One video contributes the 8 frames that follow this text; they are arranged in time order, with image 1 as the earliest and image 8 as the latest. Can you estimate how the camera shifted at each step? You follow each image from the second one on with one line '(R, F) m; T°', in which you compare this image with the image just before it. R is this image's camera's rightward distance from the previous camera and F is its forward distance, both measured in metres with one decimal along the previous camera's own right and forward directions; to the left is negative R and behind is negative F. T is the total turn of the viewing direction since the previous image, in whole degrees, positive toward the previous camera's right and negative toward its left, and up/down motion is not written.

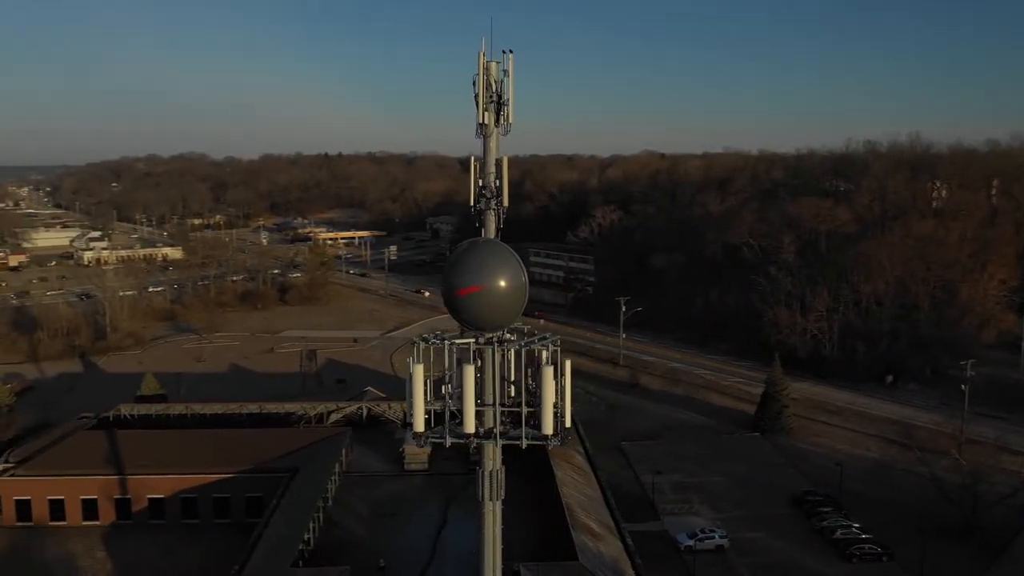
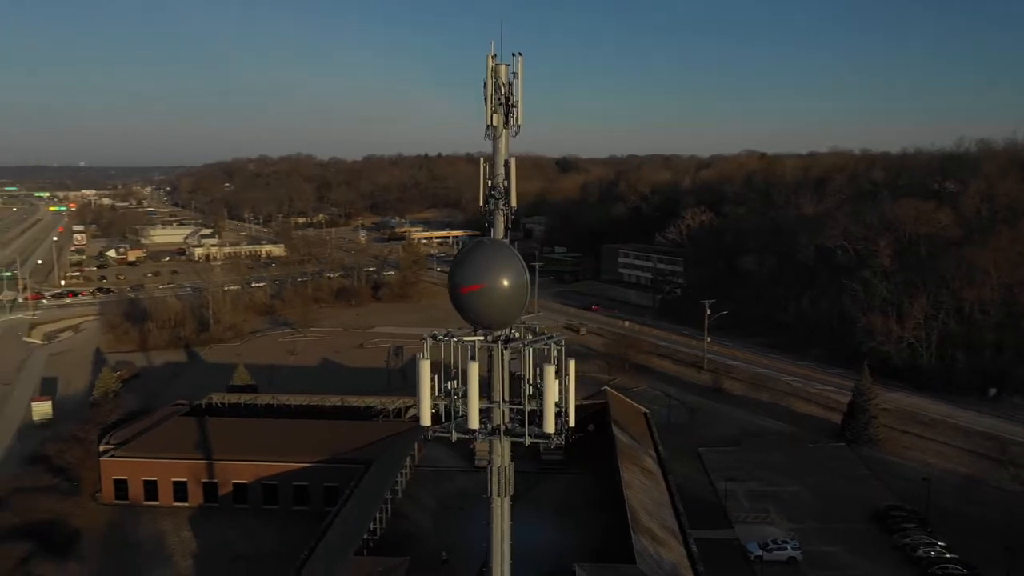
(+0.3, 0.0) m; -7°
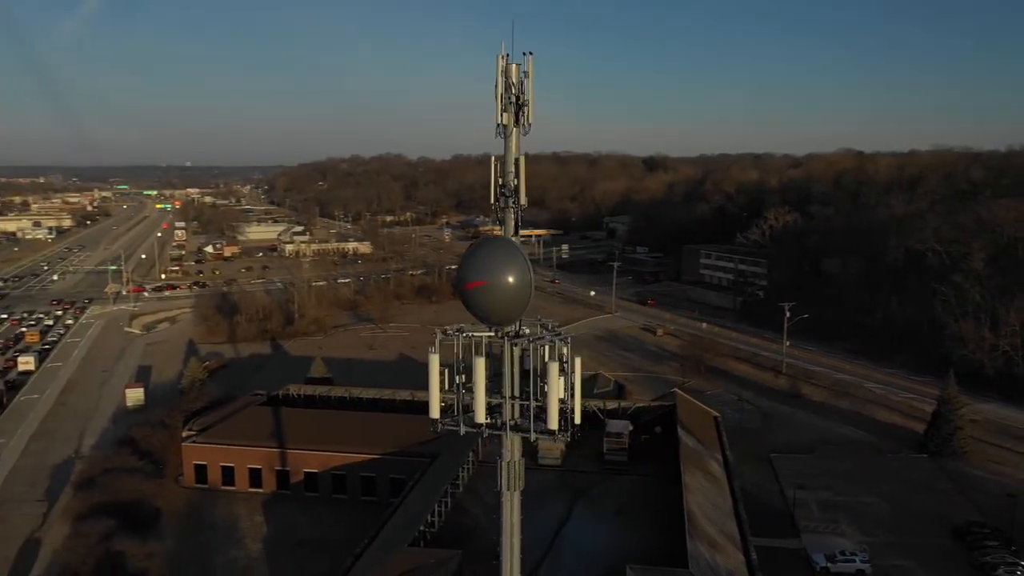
(+0.3, 0.0) m; -6°
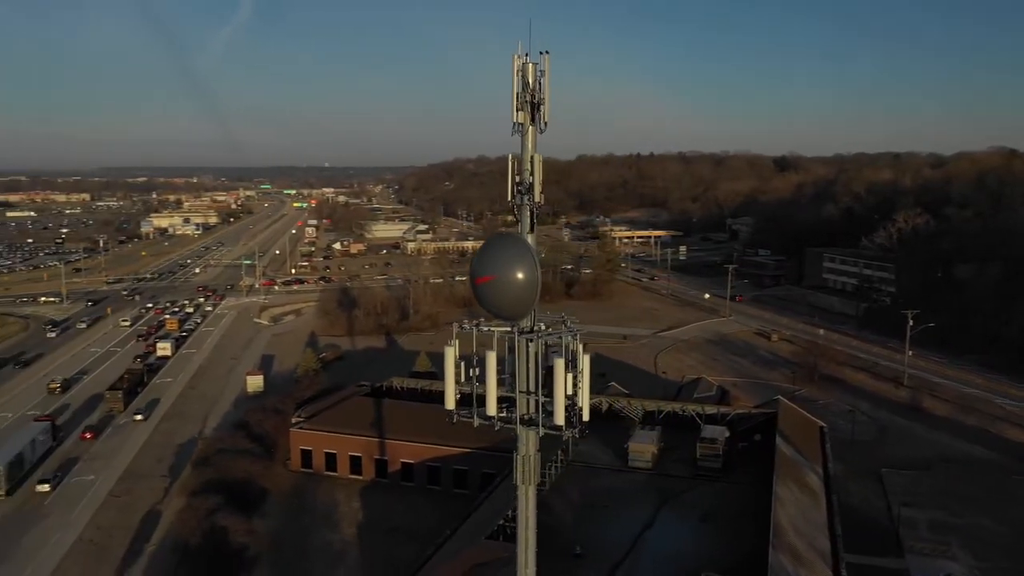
(+0.4, 0.0) m; -9°
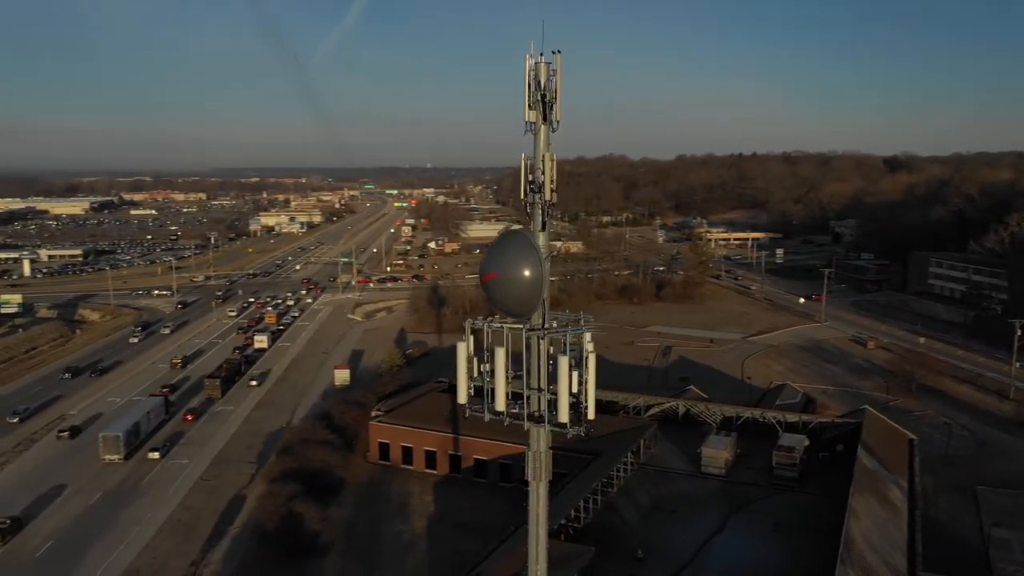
(+0.3, 0.0) m; -7°
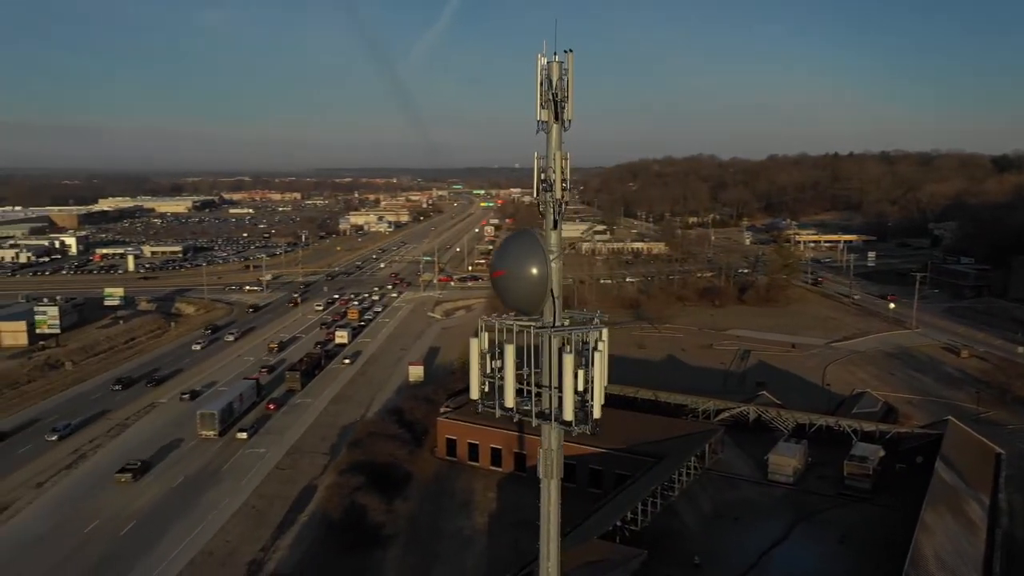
(+0.3, 0.0) m; -6°
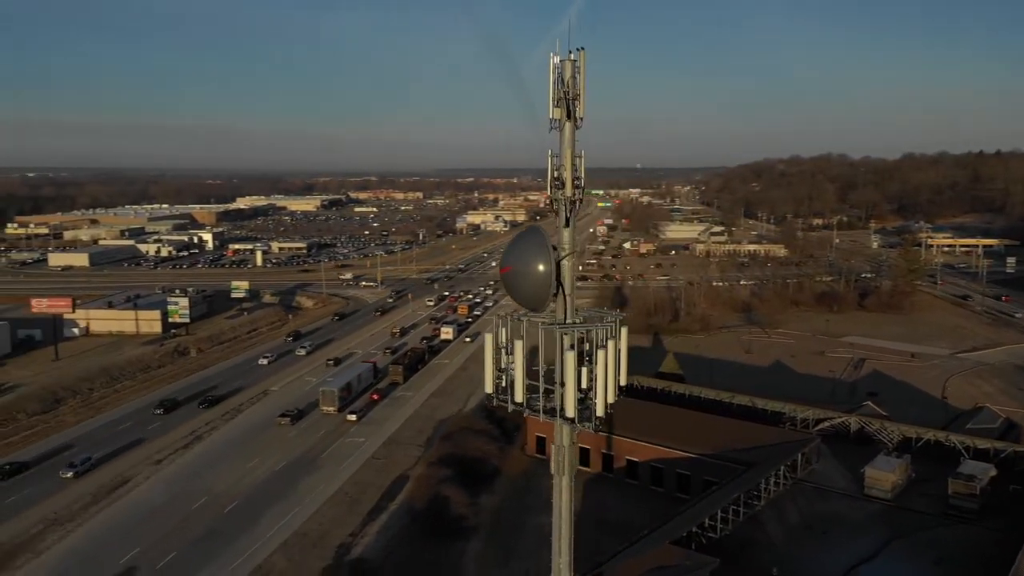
(+0.4, 0.0) m; -8°
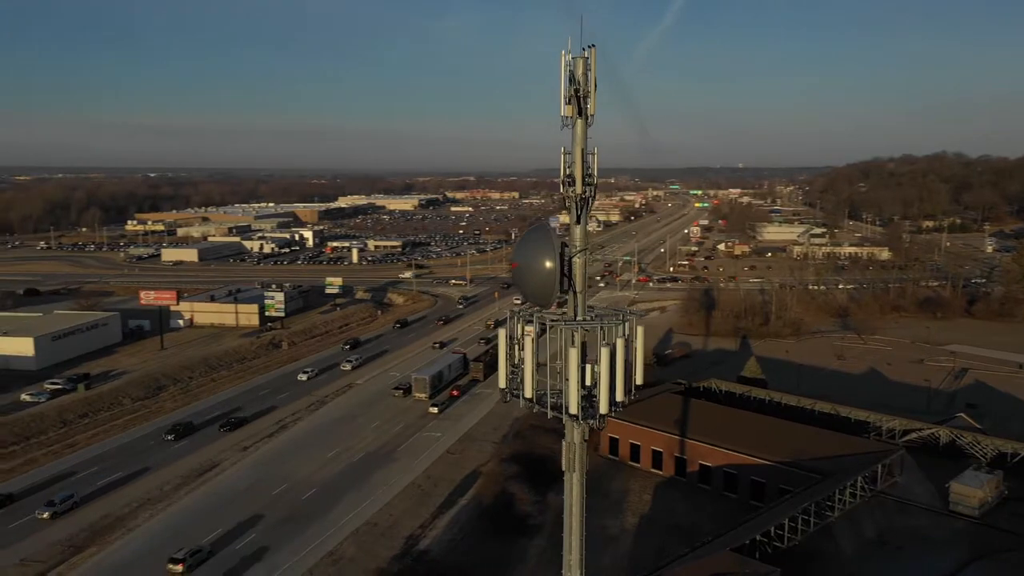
(+0.3, 0.0) m; -7°
